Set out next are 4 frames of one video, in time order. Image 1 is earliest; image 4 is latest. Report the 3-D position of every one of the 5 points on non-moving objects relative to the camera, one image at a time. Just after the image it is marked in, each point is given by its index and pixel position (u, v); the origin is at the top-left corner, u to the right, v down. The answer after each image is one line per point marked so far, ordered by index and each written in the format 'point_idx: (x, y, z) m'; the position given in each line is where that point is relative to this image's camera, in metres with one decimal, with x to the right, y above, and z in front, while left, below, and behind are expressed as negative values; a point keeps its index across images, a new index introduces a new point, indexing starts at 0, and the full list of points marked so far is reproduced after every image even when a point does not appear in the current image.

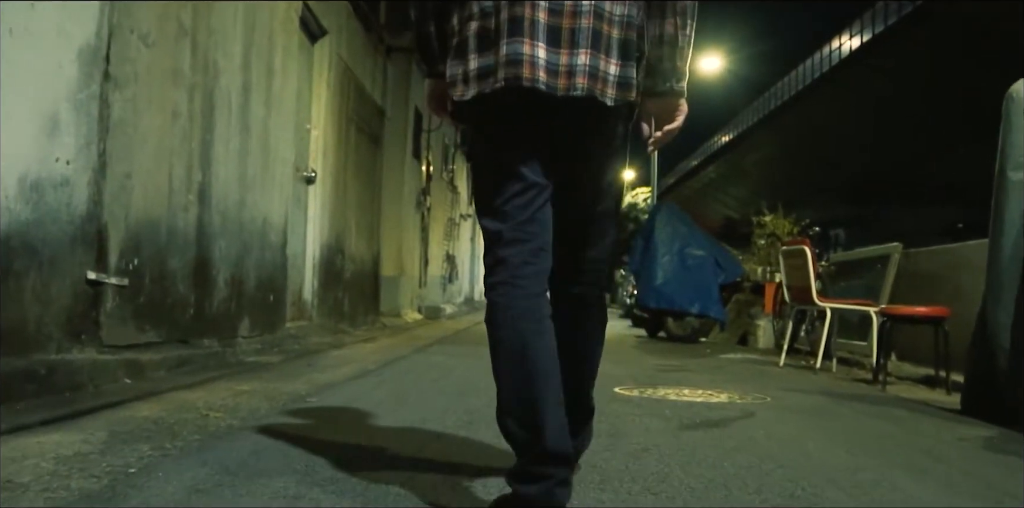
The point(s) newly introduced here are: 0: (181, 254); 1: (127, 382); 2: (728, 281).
0: (-2.0, 0.0, +5.2) m
1: (-1.9, -0.6, +4.3) m
2: (+2.9, -0.3, +11.5) m
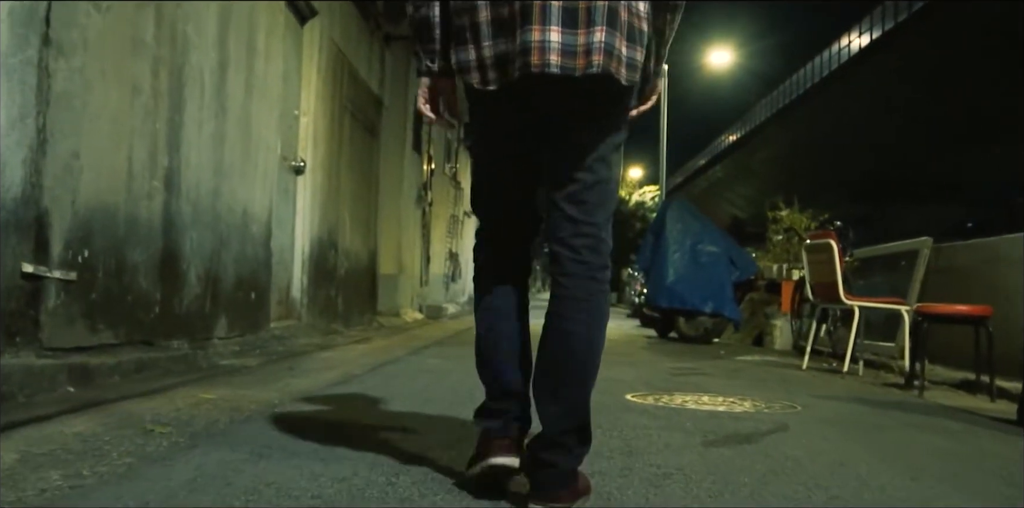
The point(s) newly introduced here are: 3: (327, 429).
0: (-2.0, 0.0, +4.6) m
1: (-1.9, -0.6, +3.7) m
2: (+2.9, -0.3, +11.0) m
3: (-0.7, -0.7, +3.3) m
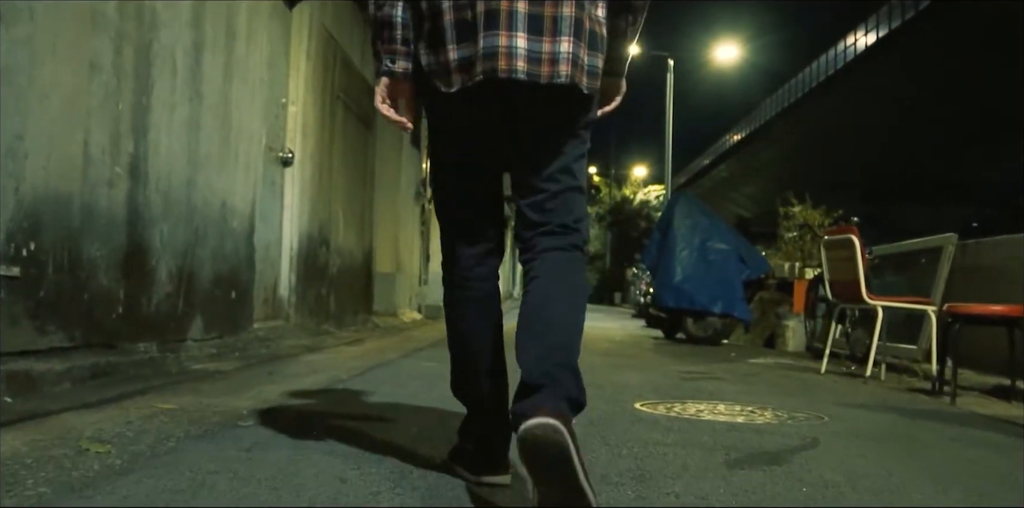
0: (-2.0, +0.1, +4.2) m
1: (-1.9, -0.6, +3.3) m
2: (+2.9, -0.3, +10.5) m
3: (-0.7, -0.6, +2.9) m
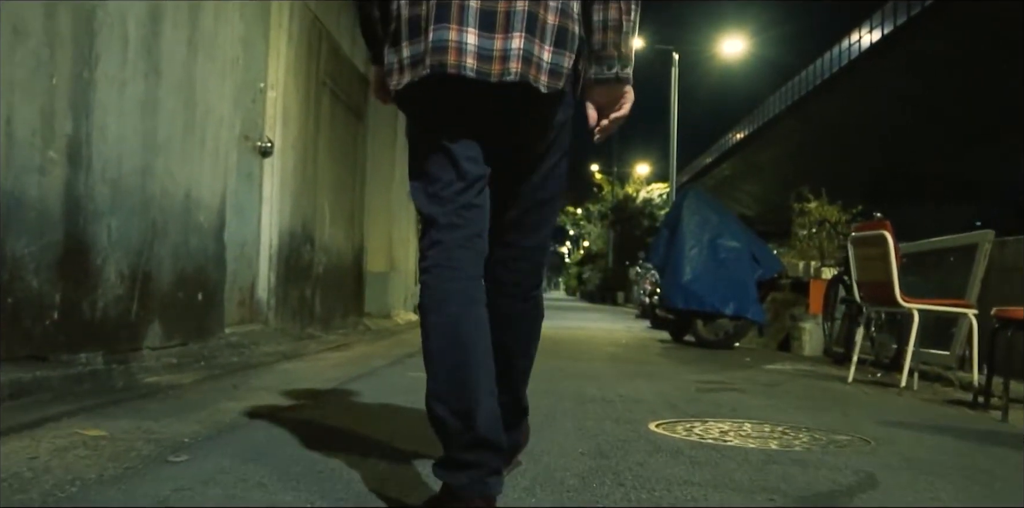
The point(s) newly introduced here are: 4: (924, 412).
0: (-2.0, +0.1, +3.6) m
1: (-1.9, -0.5, +2.7) m
2: (+2.9, -0.3, +9.9) m
3: (-0.7, -0.6, +2.3) m
4: (+2.3, -0.9, +4.8) m
